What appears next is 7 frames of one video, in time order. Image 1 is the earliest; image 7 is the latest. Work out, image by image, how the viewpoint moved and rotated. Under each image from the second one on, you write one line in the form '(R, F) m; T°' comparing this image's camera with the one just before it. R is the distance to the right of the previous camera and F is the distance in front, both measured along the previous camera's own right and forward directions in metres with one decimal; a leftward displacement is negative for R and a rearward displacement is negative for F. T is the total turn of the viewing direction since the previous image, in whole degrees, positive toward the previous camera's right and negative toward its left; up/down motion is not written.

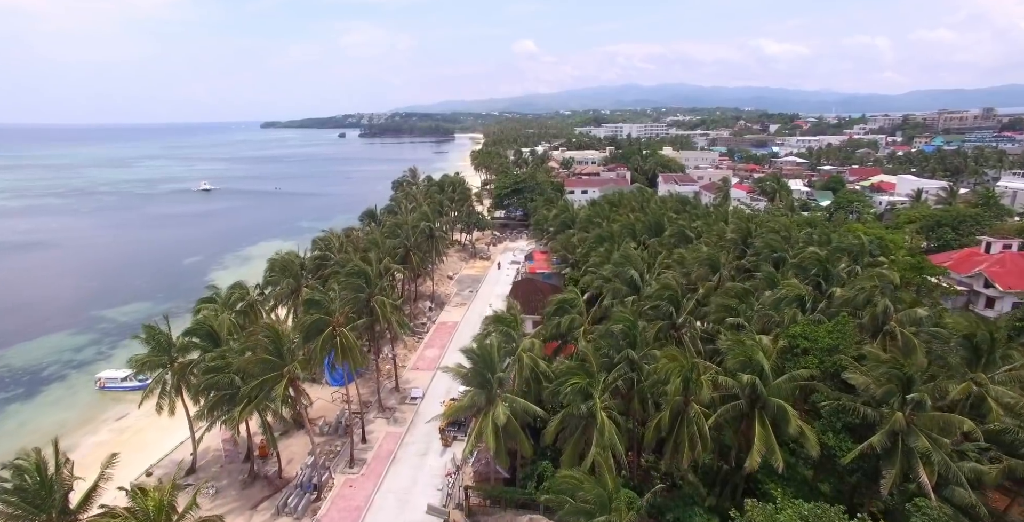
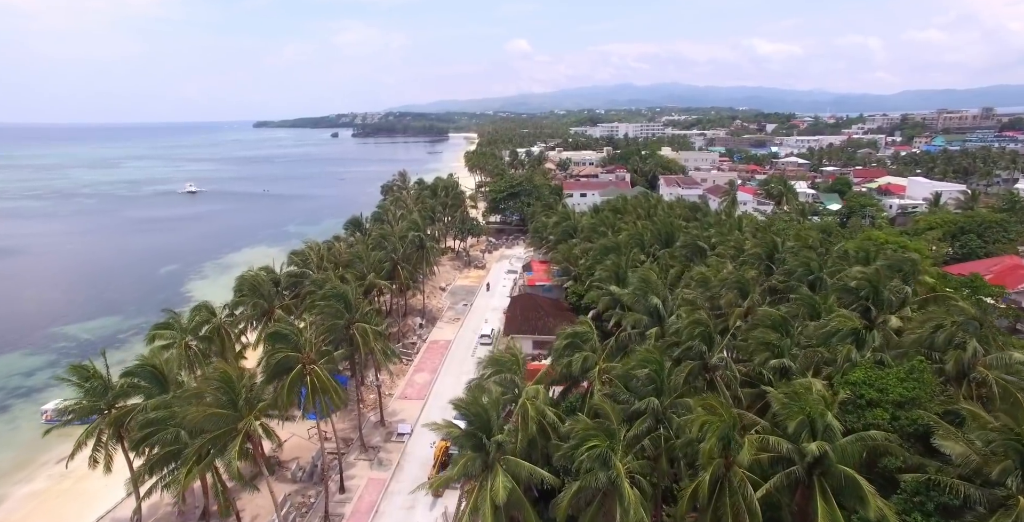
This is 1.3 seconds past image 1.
(-0.2, +3.7) m; +1°
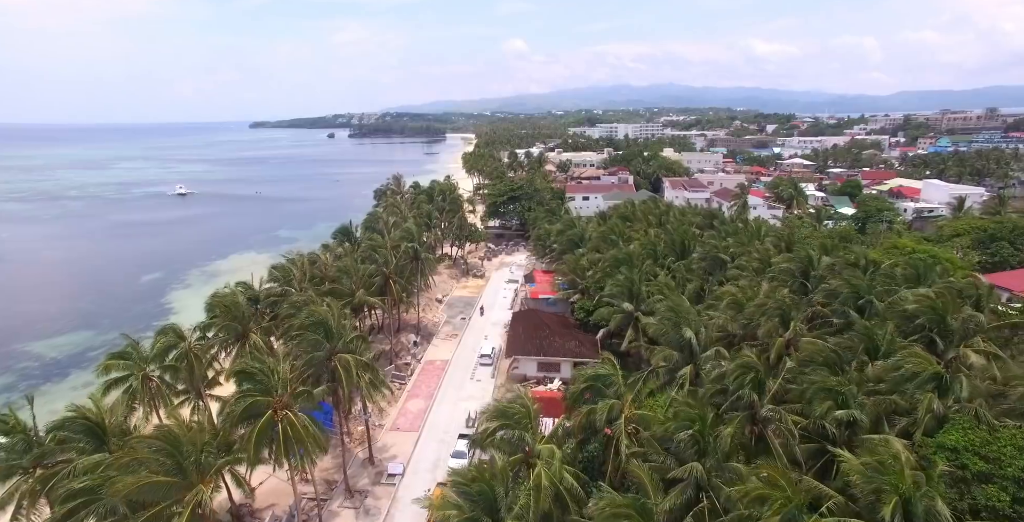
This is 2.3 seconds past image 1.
(-0.3, +3.3) m; 0°
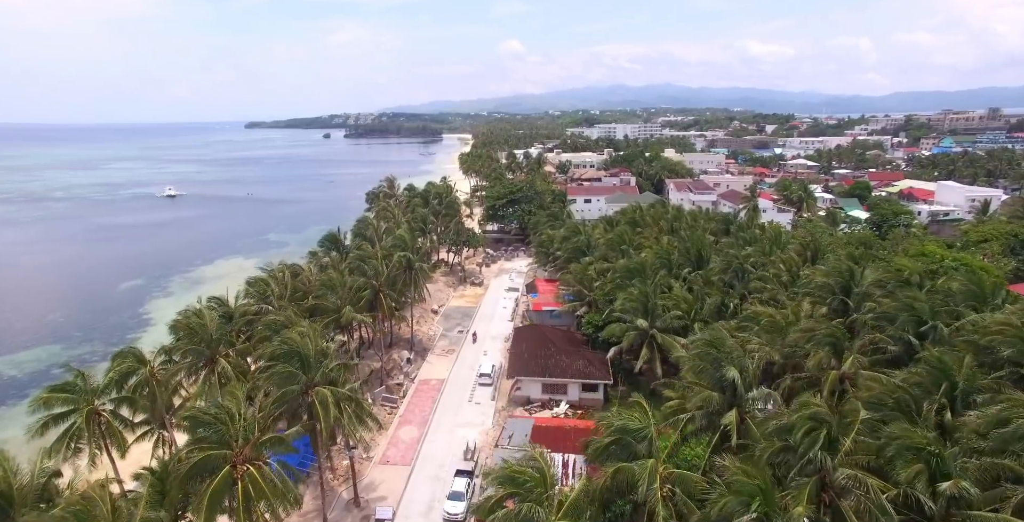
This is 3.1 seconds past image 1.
(-0.3, +3.1) m; 0°
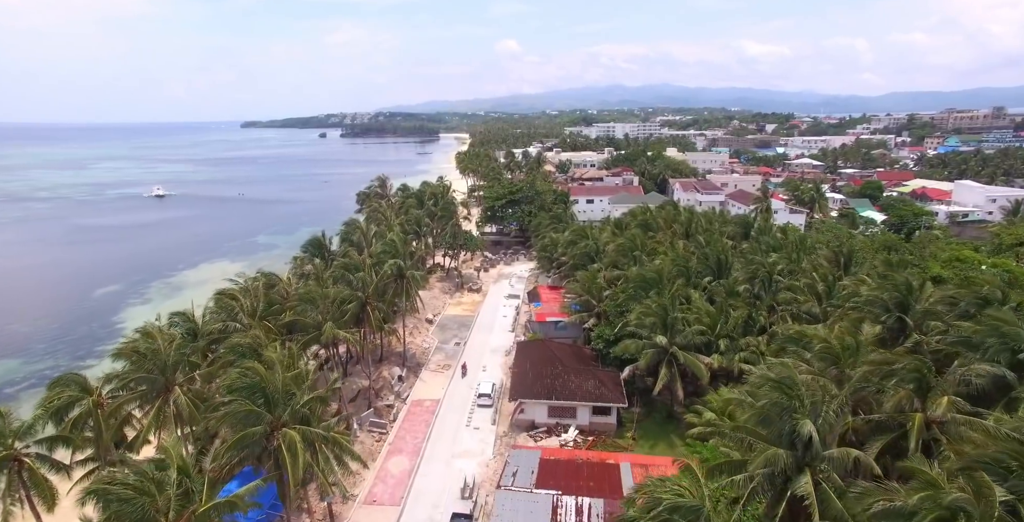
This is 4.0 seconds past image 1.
(-0.3, +3.4) m; 0°
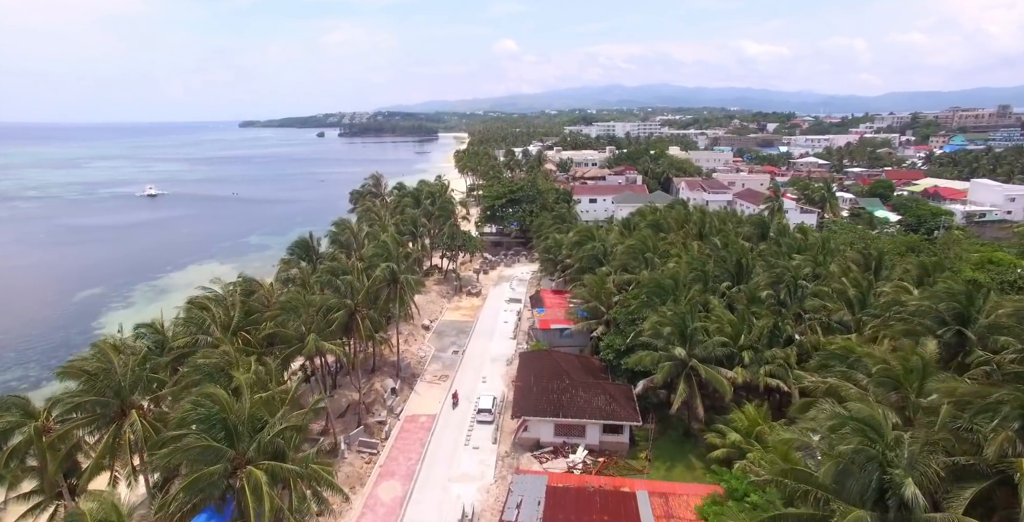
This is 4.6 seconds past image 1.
(-0.2, +2.5) m; 0°
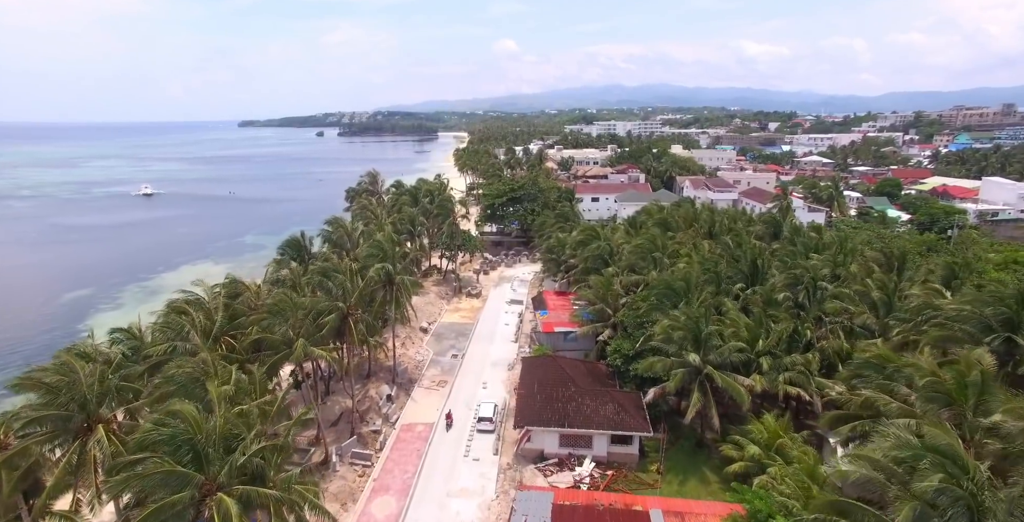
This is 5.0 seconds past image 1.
(-0.1, +1.6) m; 0°
